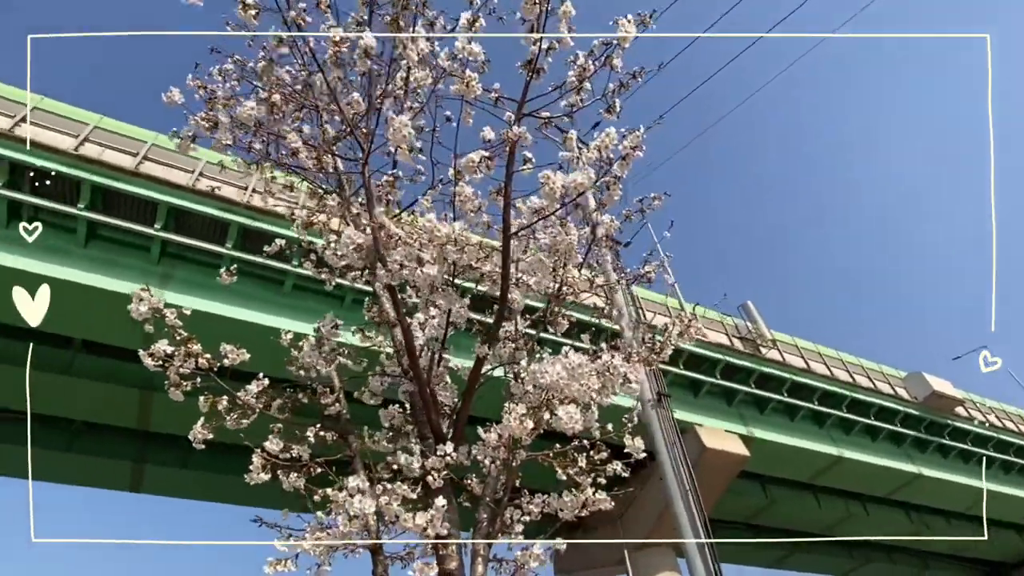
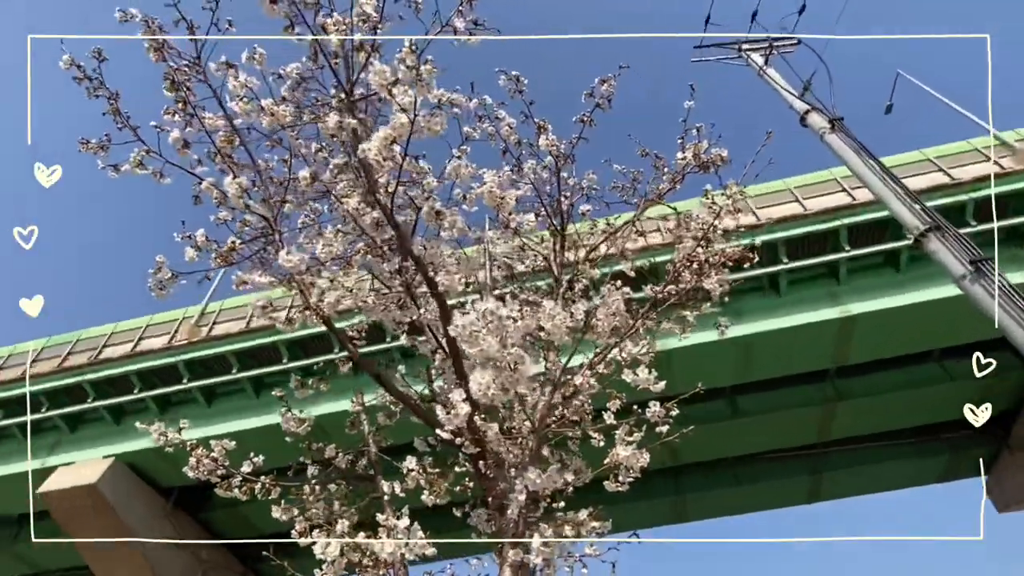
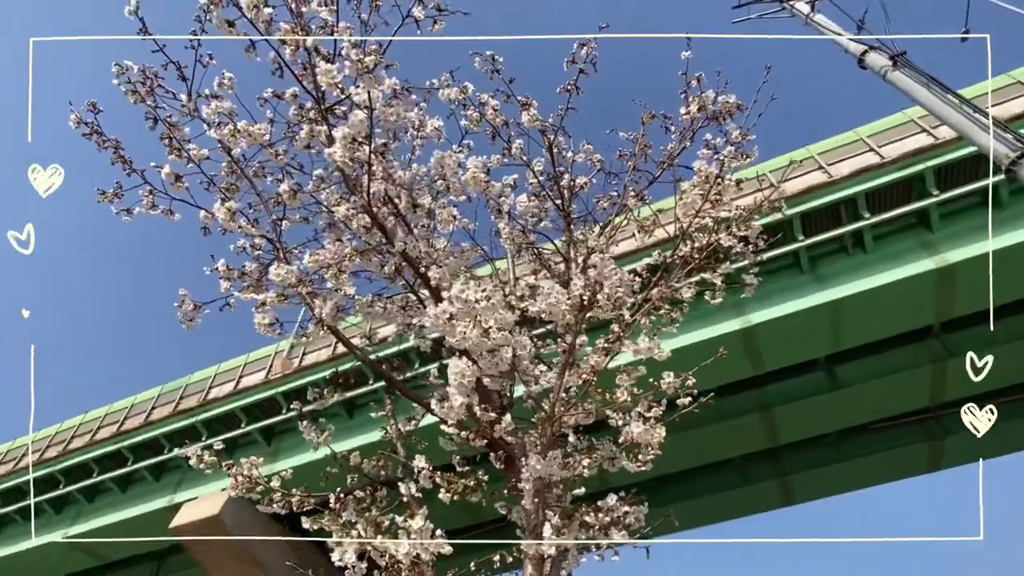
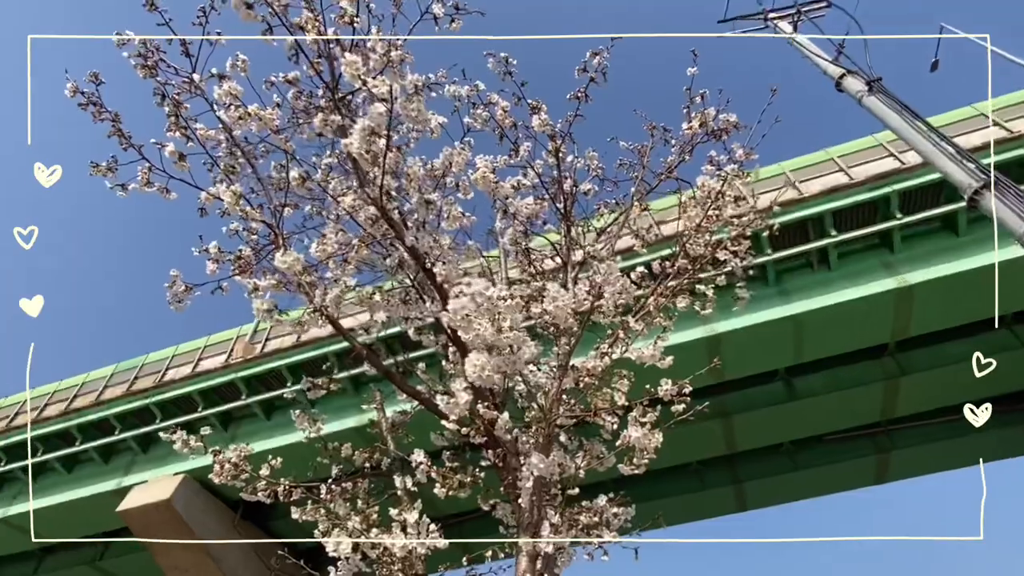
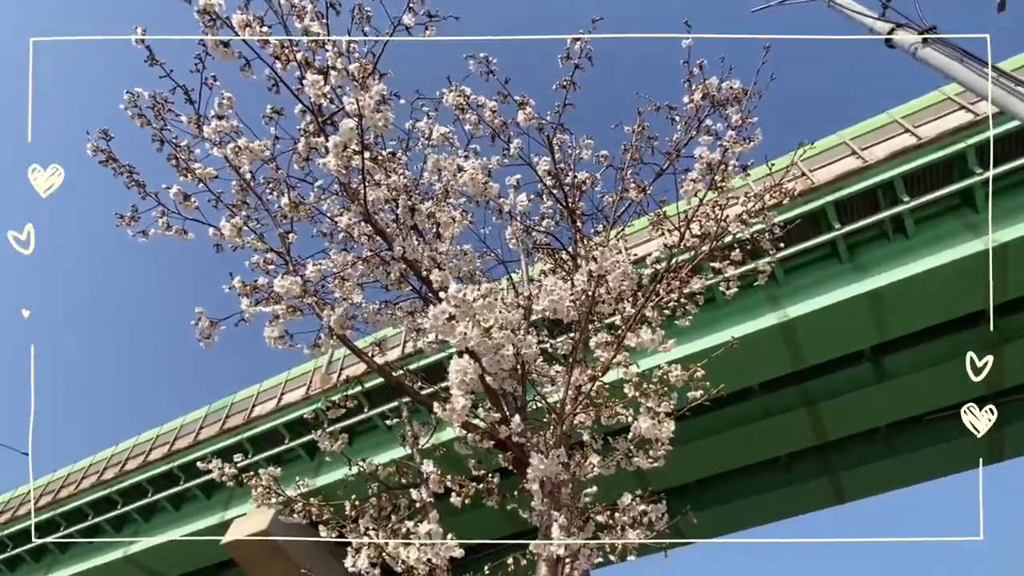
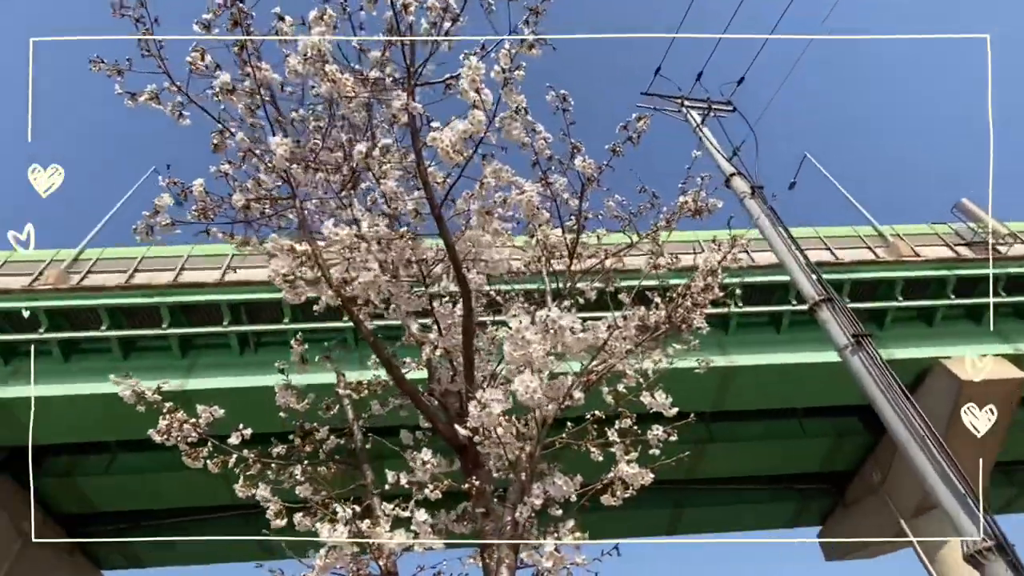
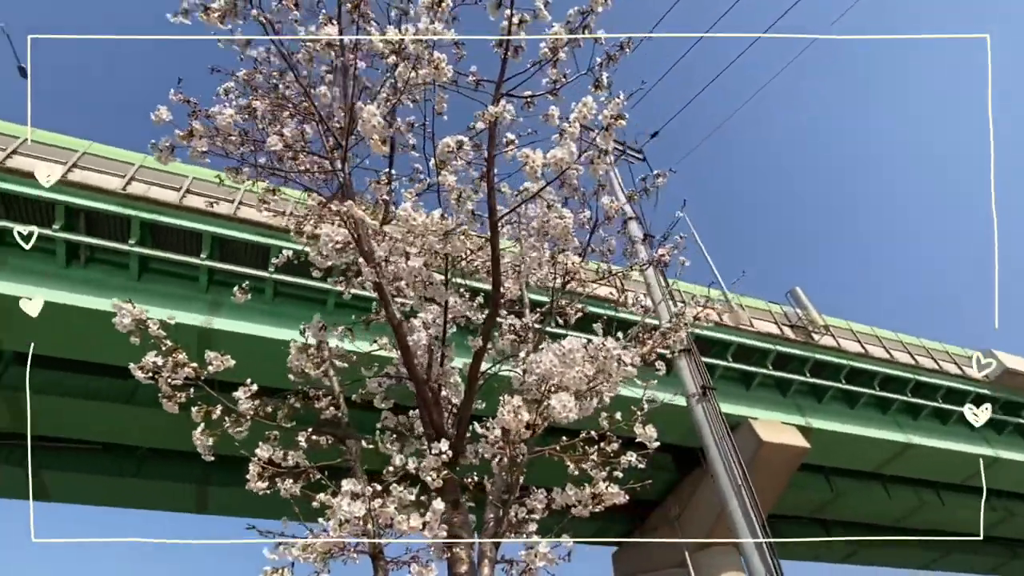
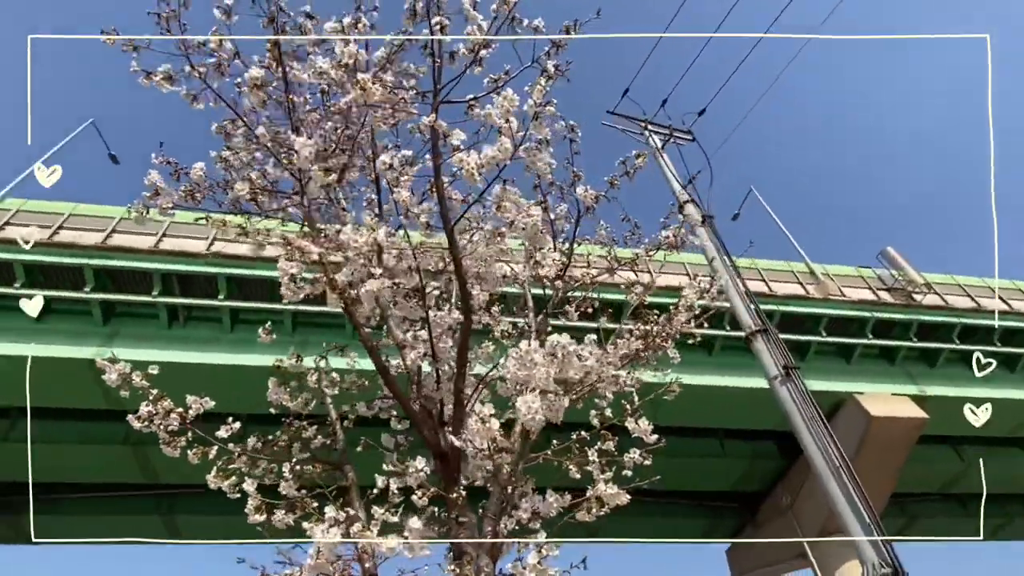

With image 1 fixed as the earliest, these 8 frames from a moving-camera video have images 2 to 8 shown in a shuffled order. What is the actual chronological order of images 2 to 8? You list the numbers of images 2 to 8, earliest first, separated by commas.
7, 8, 6, 2, 4, 3, 5
